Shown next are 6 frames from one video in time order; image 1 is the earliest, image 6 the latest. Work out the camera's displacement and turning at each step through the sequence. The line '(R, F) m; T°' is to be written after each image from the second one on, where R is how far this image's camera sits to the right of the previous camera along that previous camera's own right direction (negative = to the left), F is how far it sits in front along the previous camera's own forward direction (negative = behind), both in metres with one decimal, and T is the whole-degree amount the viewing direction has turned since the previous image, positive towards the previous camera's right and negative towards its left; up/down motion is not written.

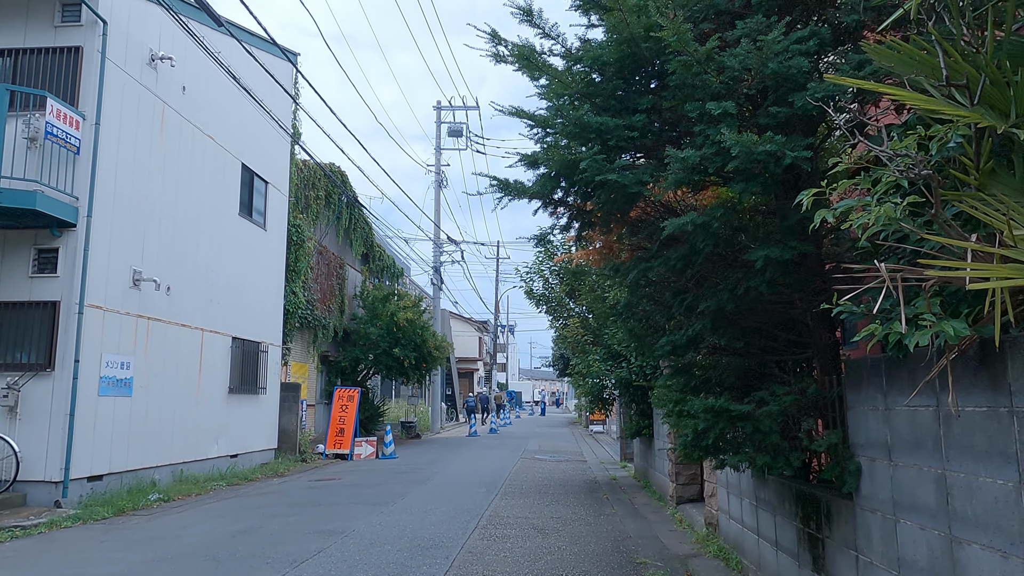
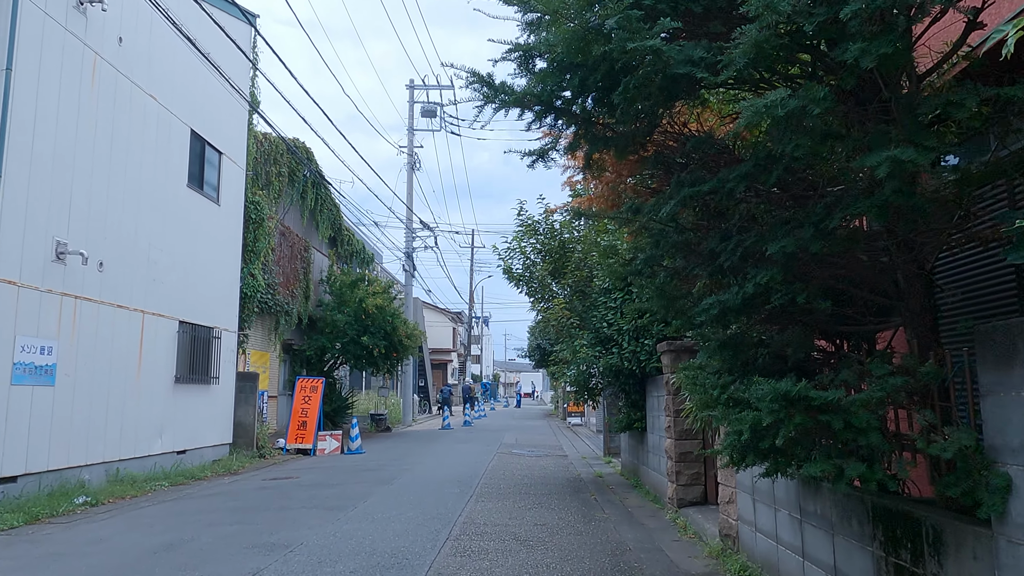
(0.0, +1.4) m; +2°
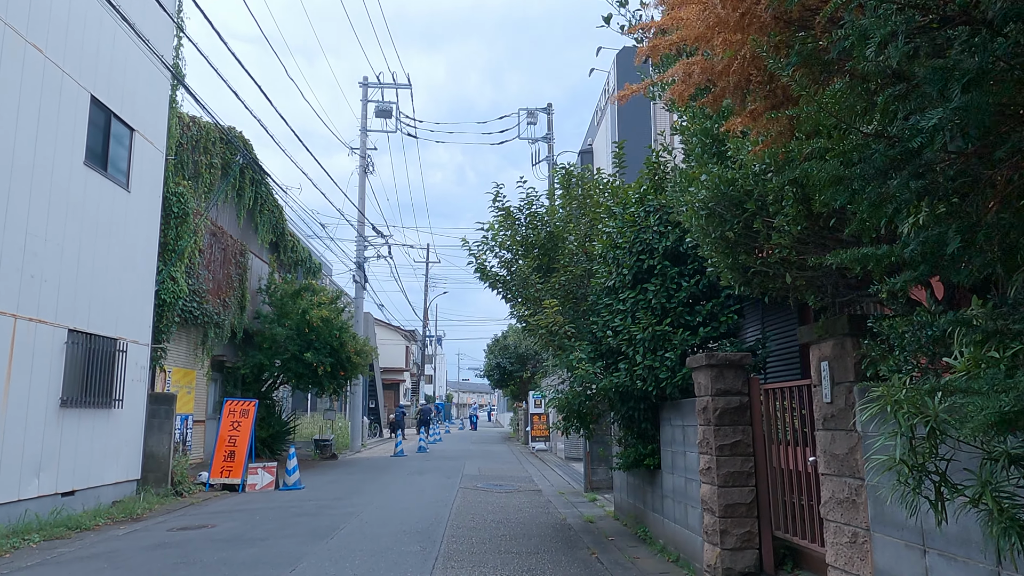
(-0.3, +2.5) m; +4°
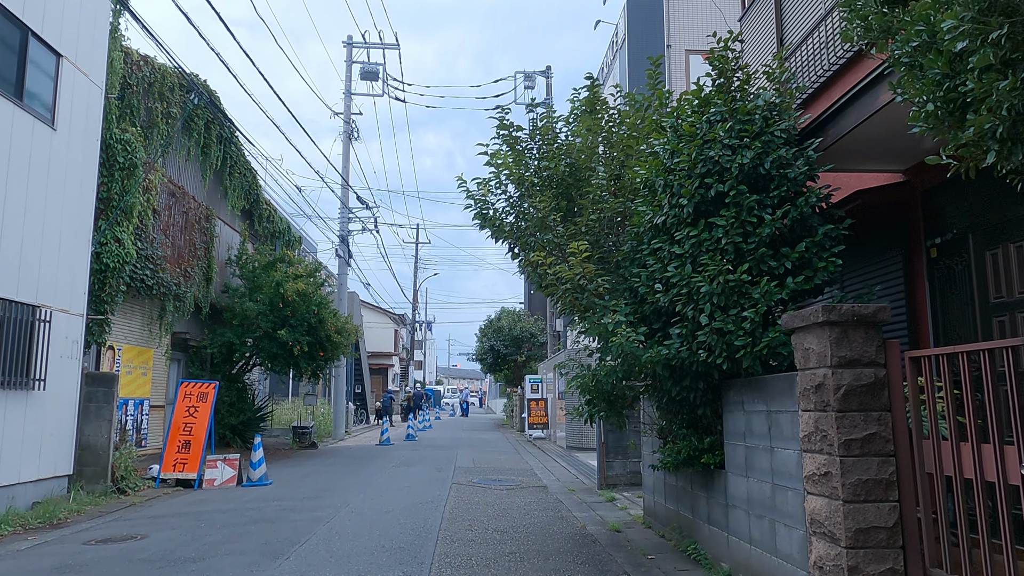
(-0.2, +2.3) m; +1°
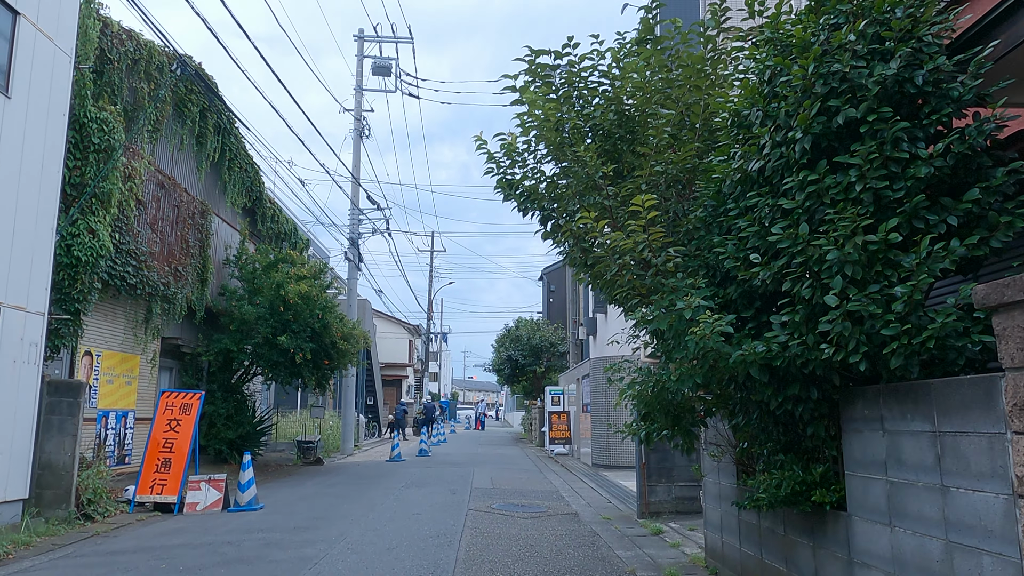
(-0.2, +1.8) m; -1°
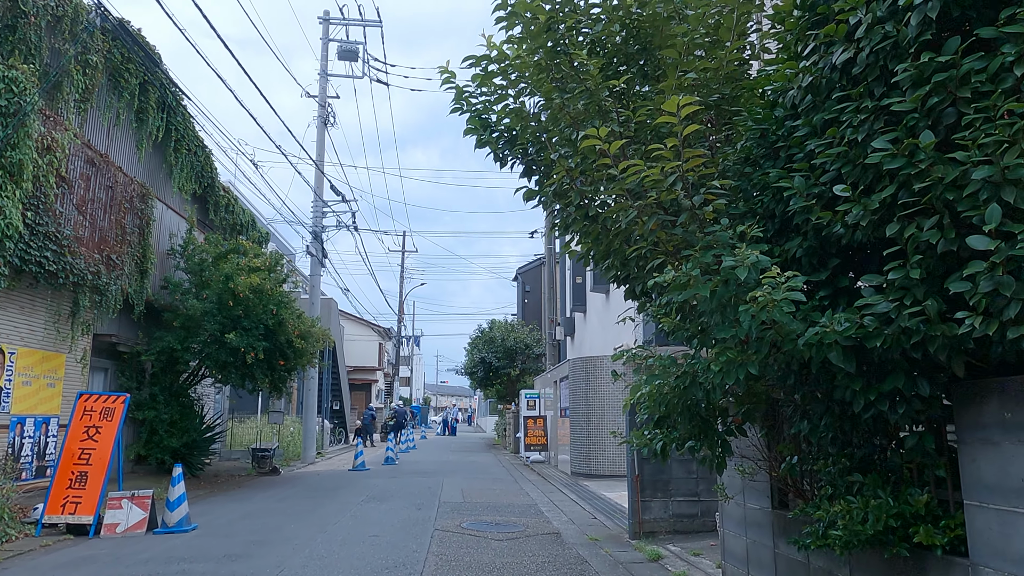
(0.0, +1.5) m; +2°
